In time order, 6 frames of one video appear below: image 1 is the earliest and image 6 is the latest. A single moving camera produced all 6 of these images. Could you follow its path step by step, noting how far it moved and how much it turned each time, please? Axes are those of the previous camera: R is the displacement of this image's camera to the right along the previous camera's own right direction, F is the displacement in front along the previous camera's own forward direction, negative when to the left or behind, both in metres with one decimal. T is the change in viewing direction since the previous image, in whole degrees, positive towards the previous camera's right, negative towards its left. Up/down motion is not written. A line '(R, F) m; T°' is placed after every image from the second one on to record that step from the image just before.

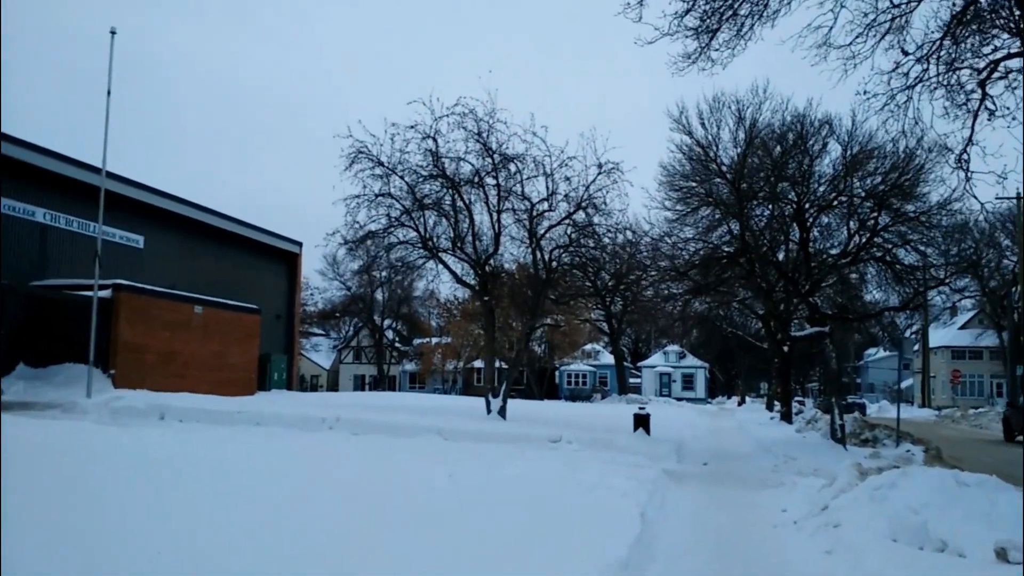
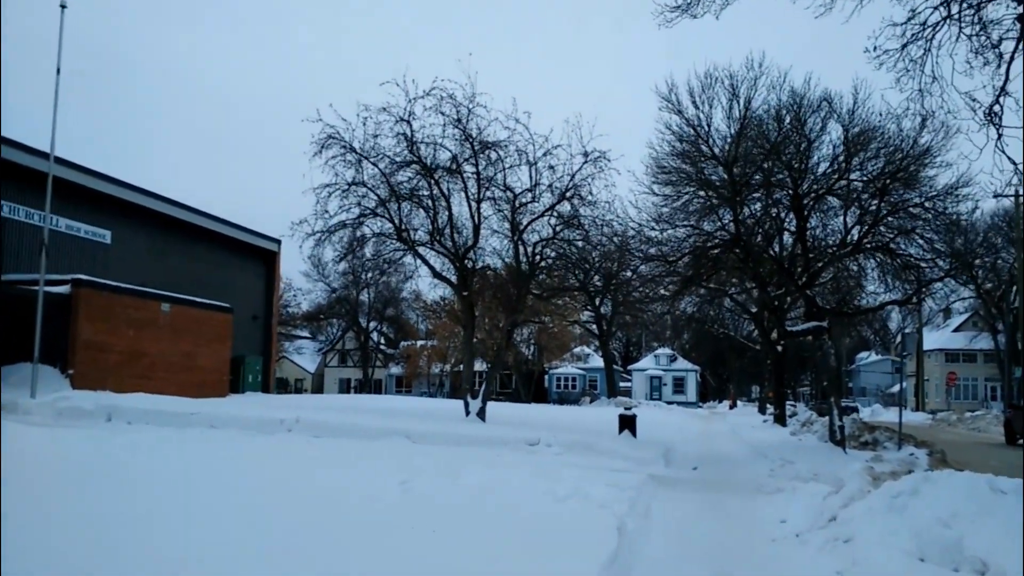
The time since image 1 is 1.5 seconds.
(+0.3, +1.3) m; +1°
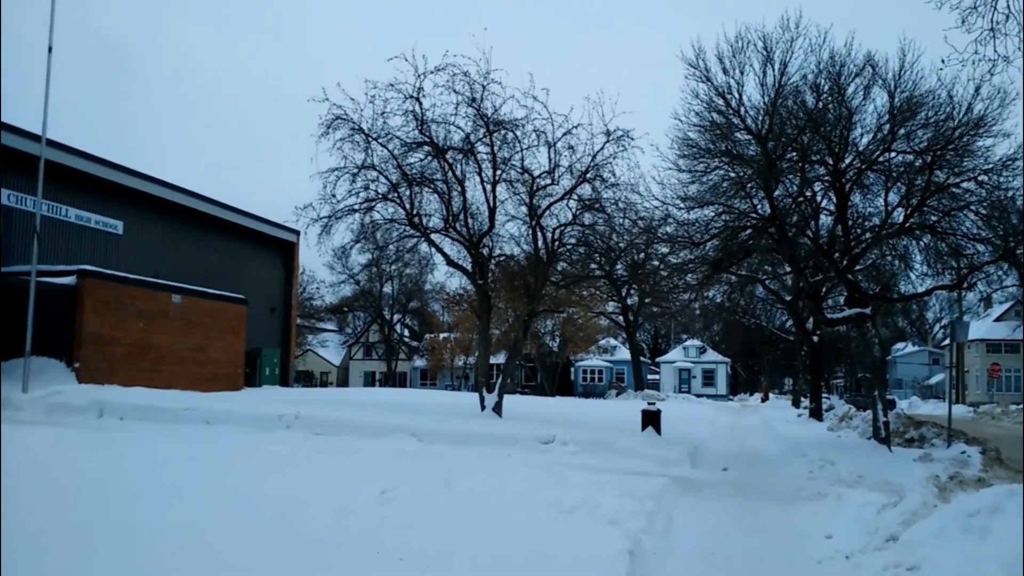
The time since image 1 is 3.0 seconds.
(+0.2, +1.2) m; -2°
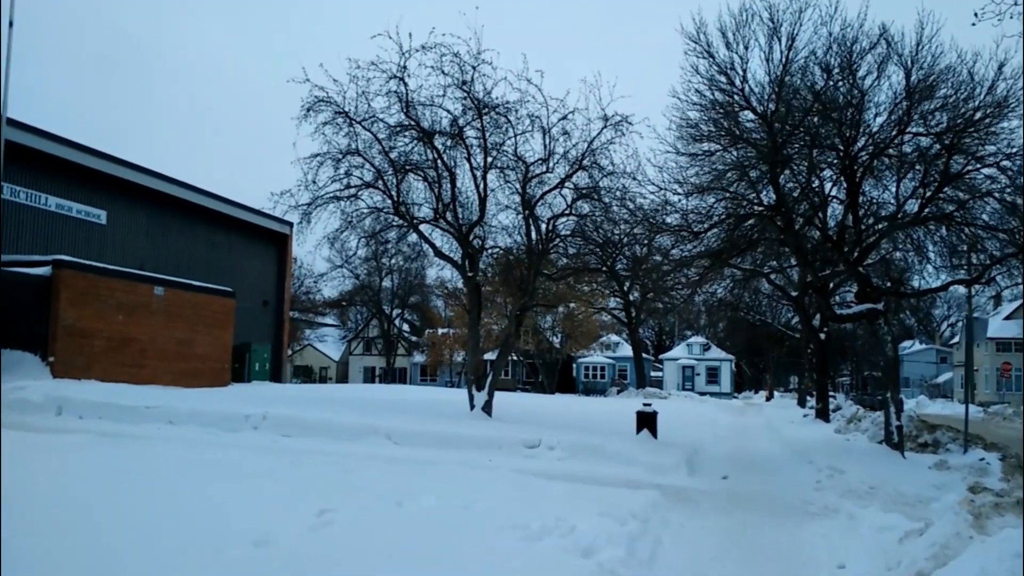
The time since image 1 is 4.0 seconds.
(+0.3, +1.1) m; 0°
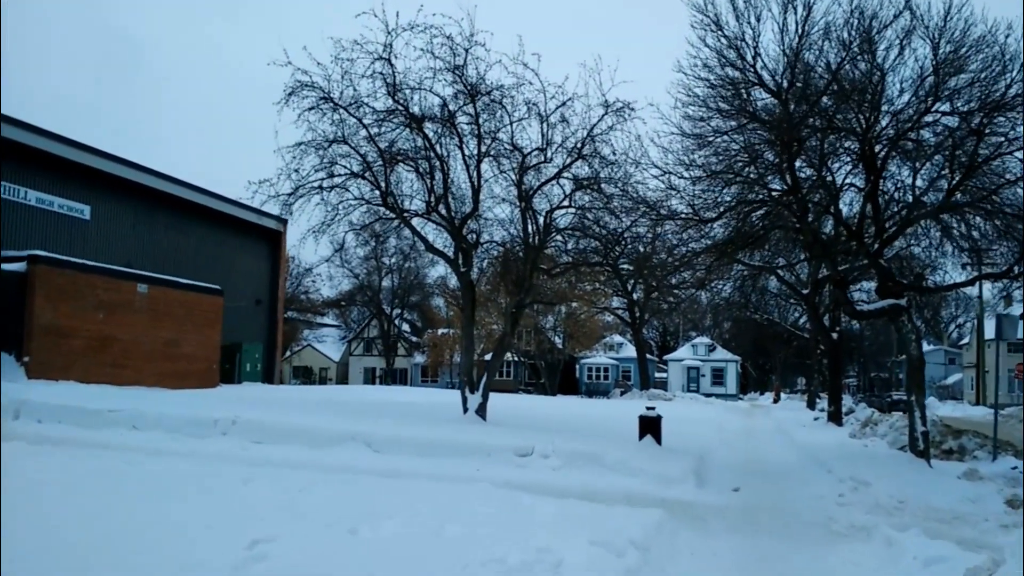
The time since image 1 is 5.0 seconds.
(+0.2, +1.1) m; 0°
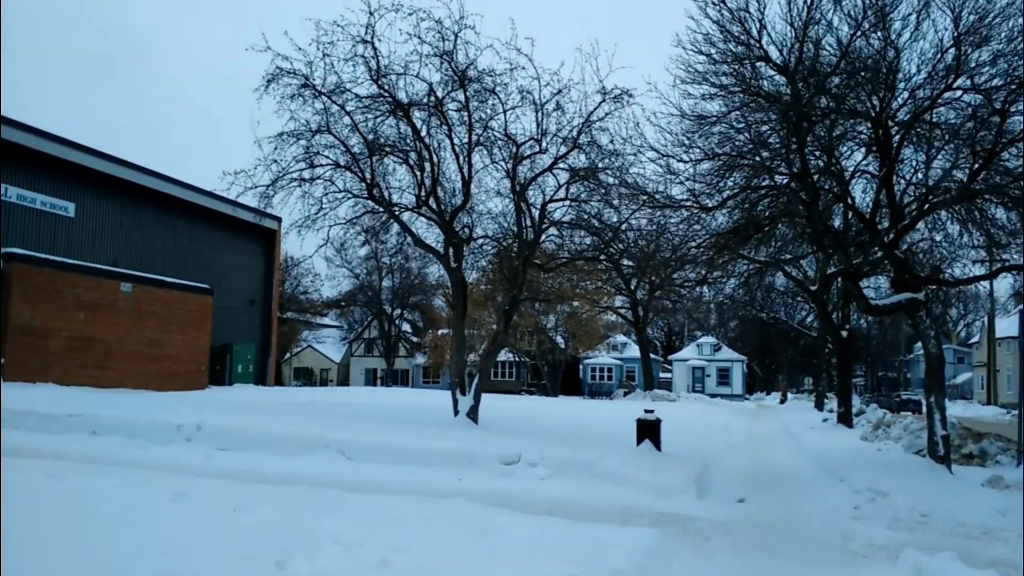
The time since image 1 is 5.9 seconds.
(+0.2, +0.9) m; 0°
